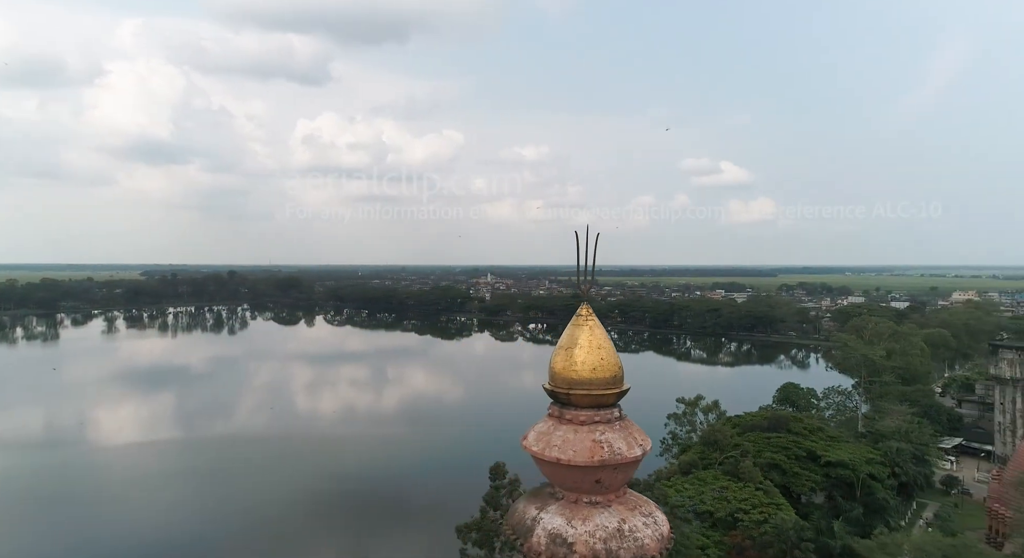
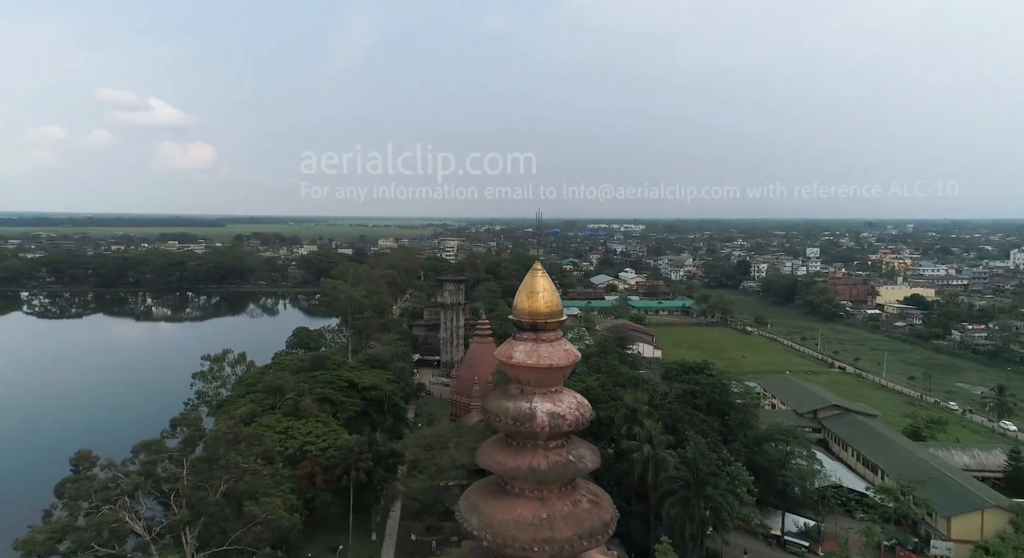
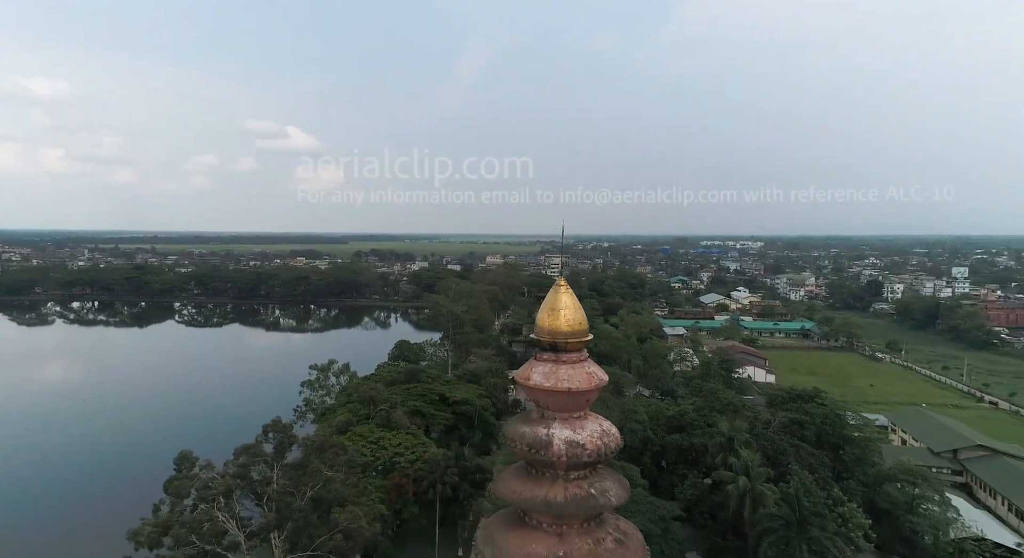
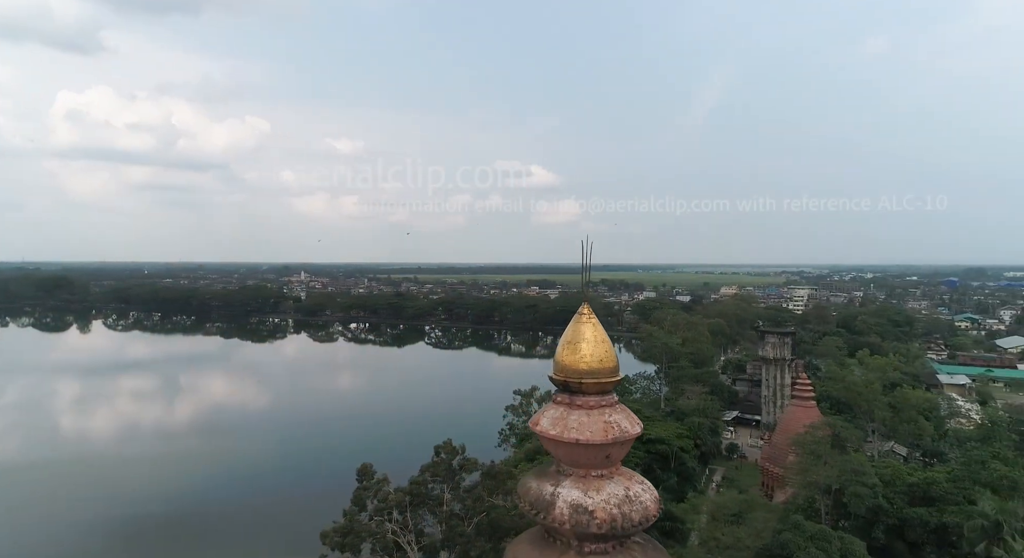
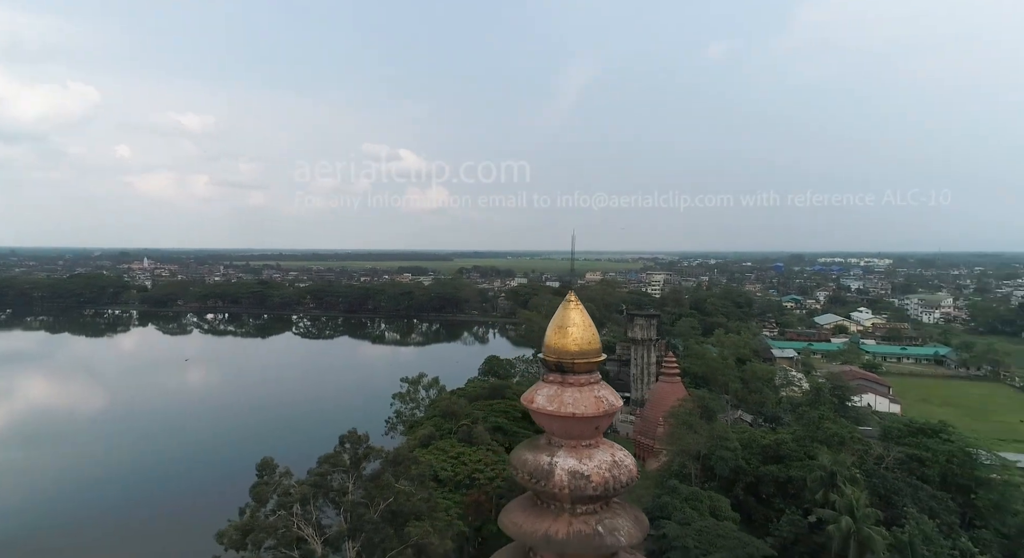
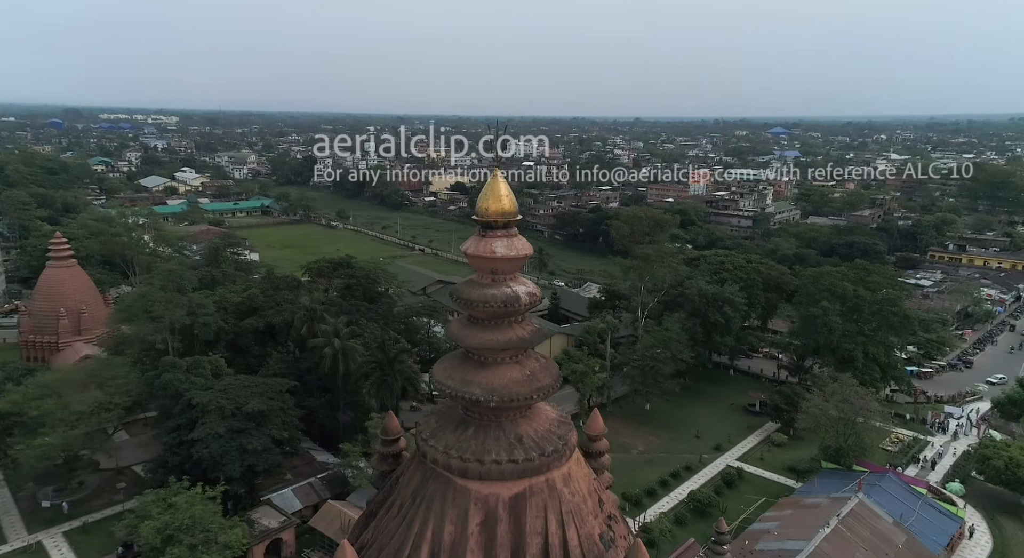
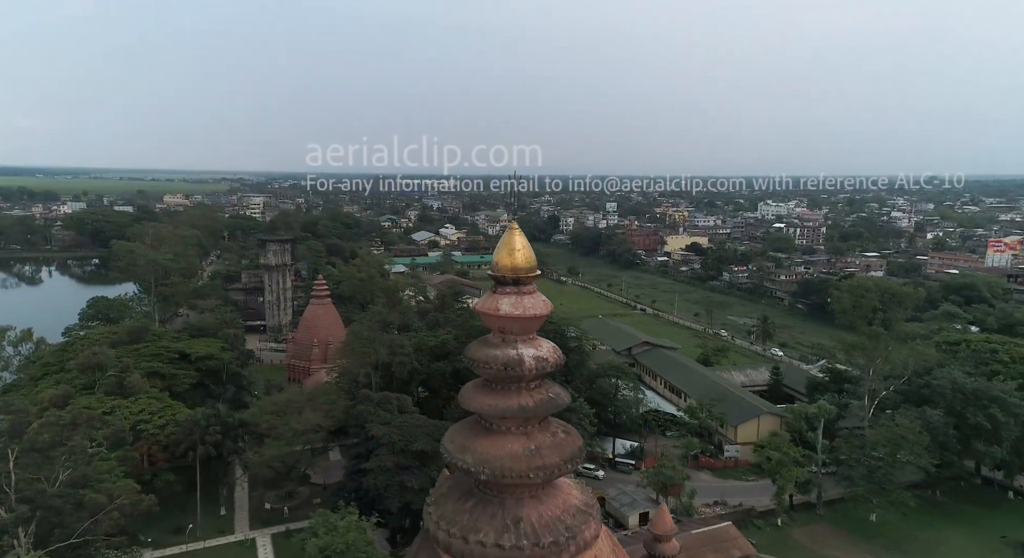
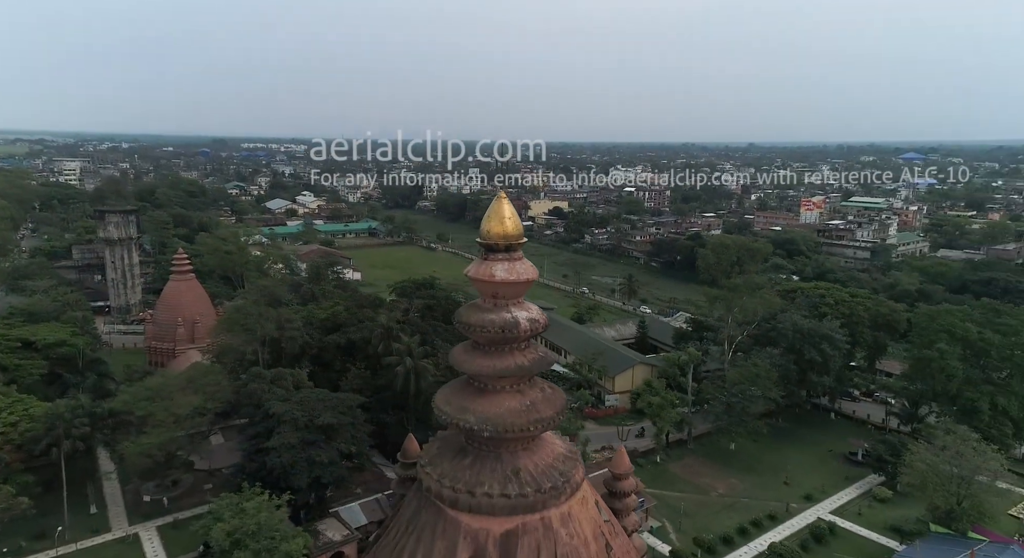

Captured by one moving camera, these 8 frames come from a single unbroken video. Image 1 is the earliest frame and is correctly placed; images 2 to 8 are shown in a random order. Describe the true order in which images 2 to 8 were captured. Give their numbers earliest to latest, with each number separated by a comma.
4, 5, 3, 2, 7, 8, 6
